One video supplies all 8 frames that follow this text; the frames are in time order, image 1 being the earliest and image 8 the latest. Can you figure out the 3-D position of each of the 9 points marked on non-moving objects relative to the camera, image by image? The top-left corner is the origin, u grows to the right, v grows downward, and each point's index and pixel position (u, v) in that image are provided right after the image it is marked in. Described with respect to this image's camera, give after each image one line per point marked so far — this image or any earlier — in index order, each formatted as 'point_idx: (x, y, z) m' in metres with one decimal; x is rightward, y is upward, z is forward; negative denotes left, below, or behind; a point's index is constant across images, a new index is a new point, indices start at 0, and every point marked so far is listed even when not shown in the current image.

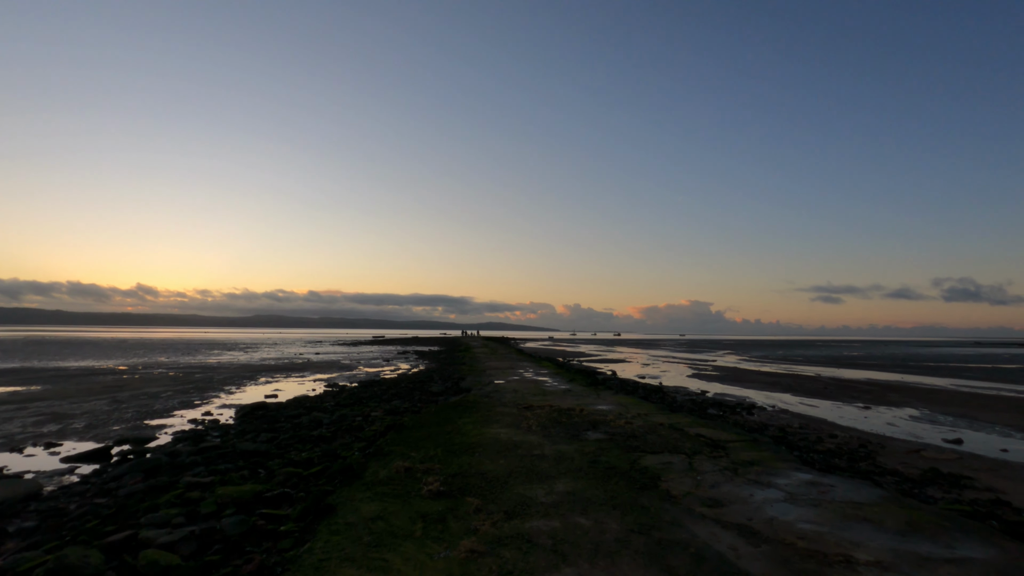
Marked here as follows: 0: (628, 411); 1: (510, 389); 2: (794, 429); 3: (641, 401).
0: (+2.8, -3.0, +13.2) m
1: (0.0, -3.5, +18.6) m
2: (+7.1, -3.6, +13.4) m
3: (+3.8, -3.4, +15.8) m
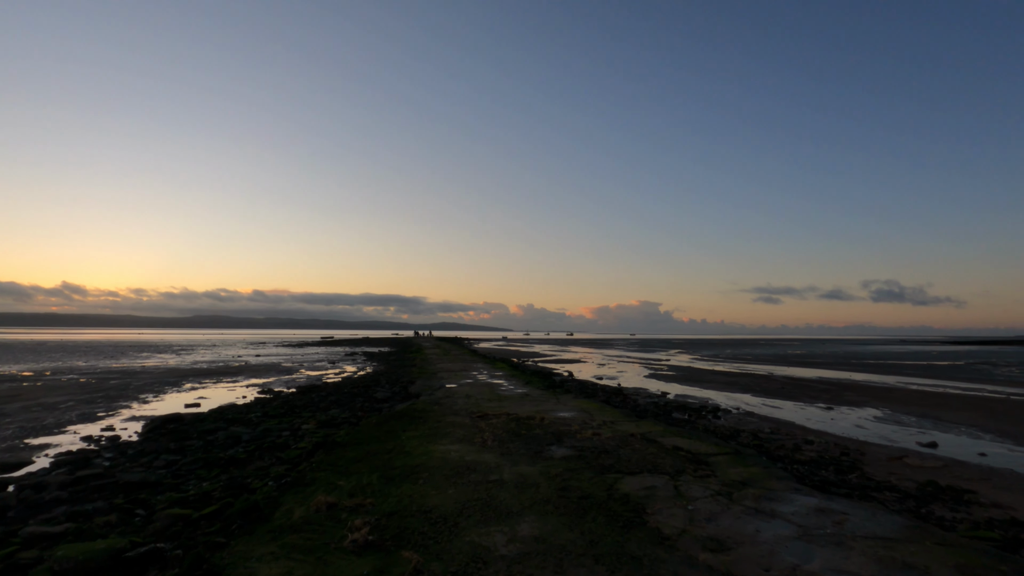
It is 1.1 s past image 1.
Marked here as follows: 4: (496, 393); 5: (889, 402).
0: (+1.8, -2.9, +11.9) m
1: (-1.6, -3.4, +17.1) m
2: (+6.0, -3.5, +12.6) m
3: (+2.5, -3.3, +14.6) m
4: (-0.5, -3.4, +17.4) m
5: (+13.8, -4.2, +19.5) m
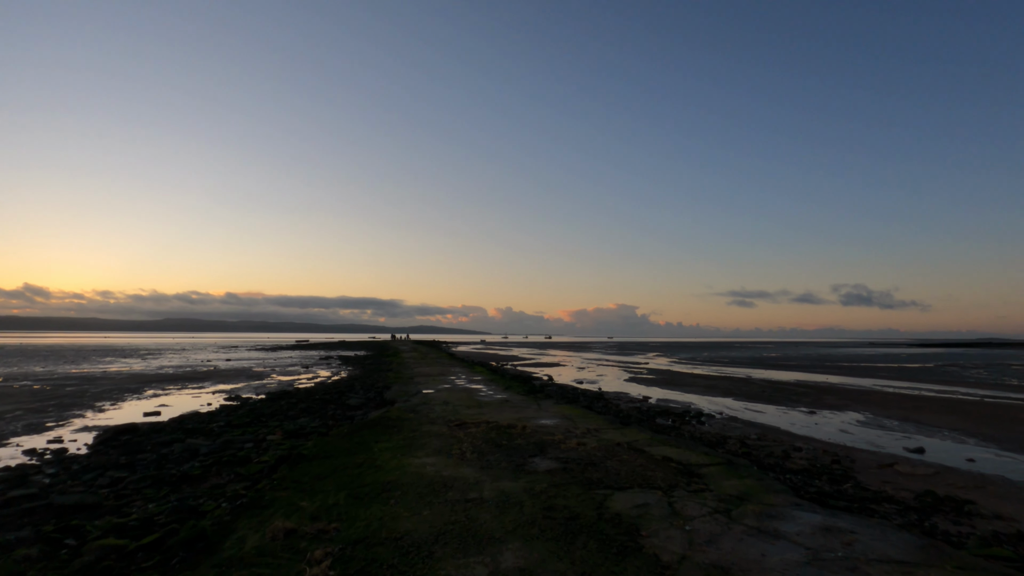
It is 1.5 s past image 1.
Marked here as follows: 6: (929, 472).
0: (+1.4, -3.0, +11.4) m
1: (-2.2, -3.5, +16.5) m
2: (+5.5, -3.5, +12.2) m
3: (+2.0, -3.3, +14.2) m
4: (-1.2, -3.5, +16.8) m
5: (+13.0, -4.3, +19.4) m
6: (+7.6, -3.3, +9.7) m
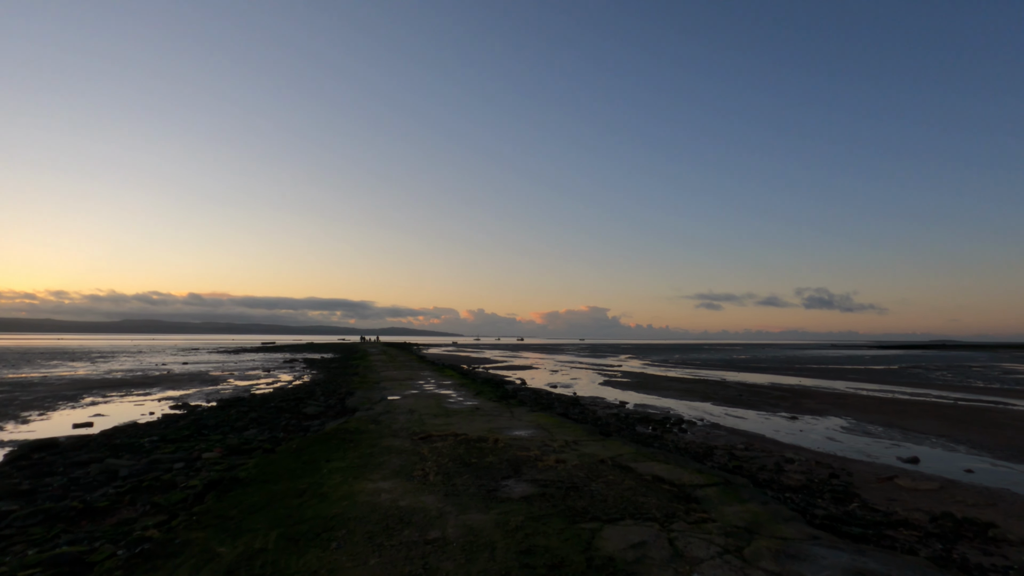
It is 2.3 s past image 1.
0: (+0.8, -2.9, +10.4) m
1: (-3.0, -3.5, +15.3) m
2: (+4.9, -3.5, +11.4) m
3: (+1.3, -3.3, +13.2) m
4: (-2.0, -3.5, +15.6) m
5: (+12.0, -4.4, +19.0) m
6: (+7.1, -3.3, +9.0) m
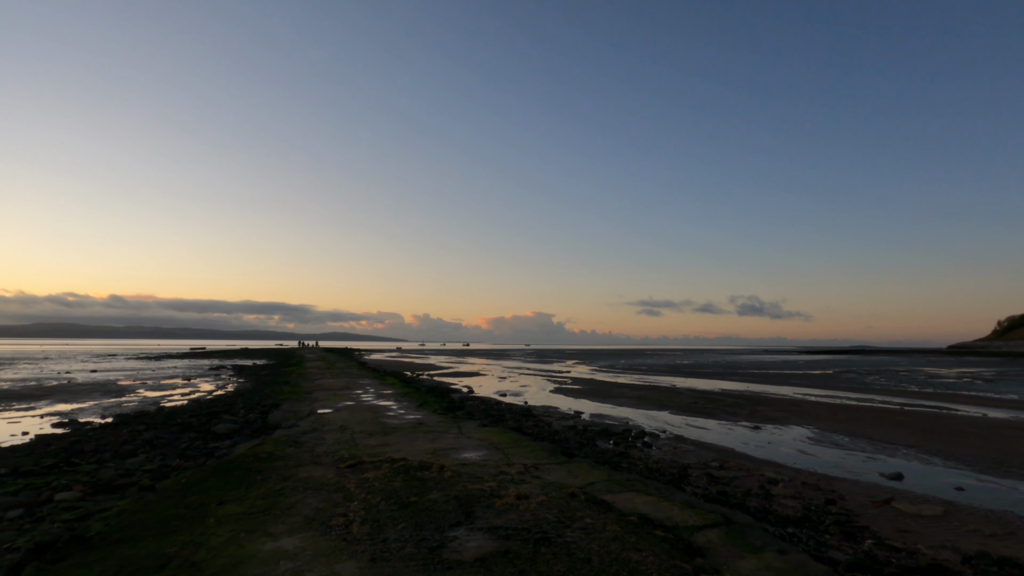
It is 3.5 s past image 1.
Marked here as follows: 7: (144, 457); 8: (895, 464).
0: (0.0, -2.9, +8.8) m
1: (-4.3, -3.4, +13.2) m
2: (+3.9, -3.5, +10.2) m
3: (+0.2, -3.3, +11.6) m
4: (-3.4, -3.4, +13.7) m
5: (+10.3, -4.5, +18.4) m
6: (+6.3, -3.3, +8.0) m
7: (-7.3, -3.3, +10.7) m
8: (+8.2, -3.8, +11.4) m
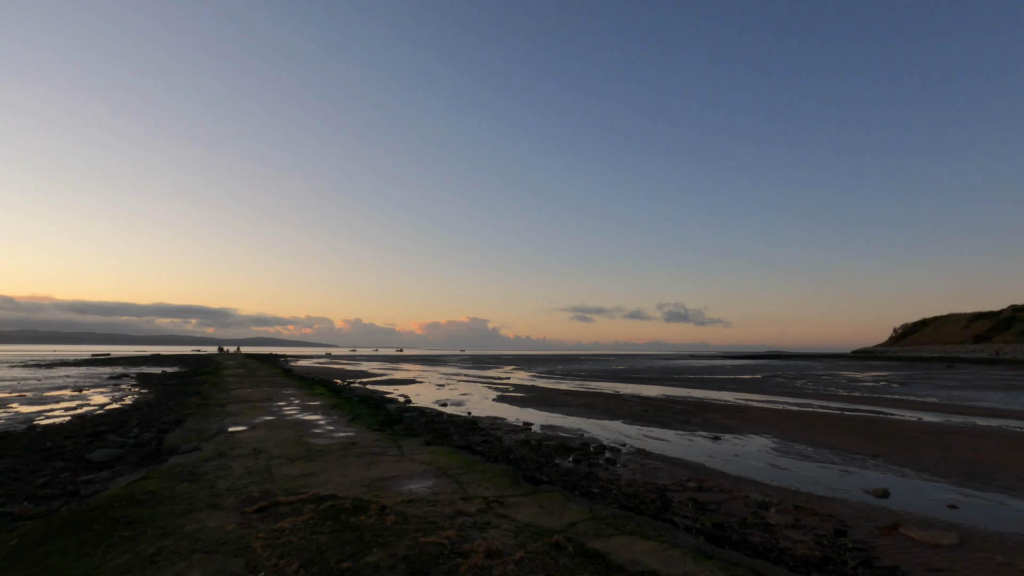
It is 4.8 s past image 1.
0: (-0.6, -2.8, +7.1) m
1: (-5.4, -3.3, +11.0) m
2: (+3.2, -3.5, +9.0) m
3: (-0.7, -3.2, +9.9) m
4: (-4.5, -3.3, +11.6) m
5: (+8.4, -4.6, +17.9) m
6: (+5.8, -3.3, +7.1) m
7: (-8.1, -3.2, +8.1) m
8: (+7.2, -3.8, +10.7) m
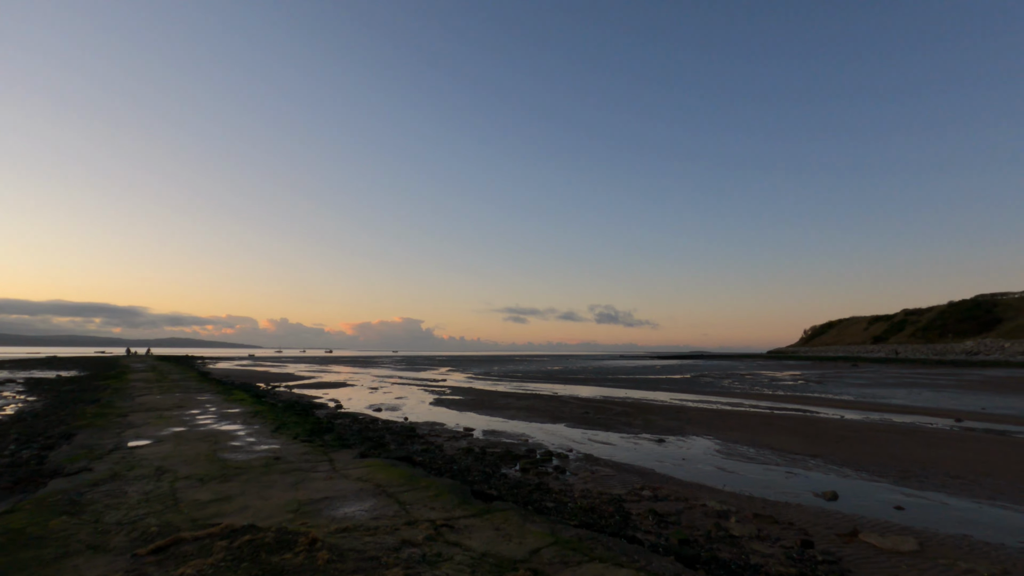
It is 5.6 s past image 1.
0: (-1.2, -2.7, +6.2) m
1: (-6.4, -3.2, +9.5) m
2: (+2.4, -3.5, +8.6) m
3: (-1.6, -3.2, +9.0) m
4: (-5.6, -3.2, +10.2) m
5: (+6.5, -4.7, +18.1) m
6: (+5.2, -3.4, +7.0) m
7: (-8.7, -3.0, +6.3) m
8: (+6.2, -3.9, +10.8) m
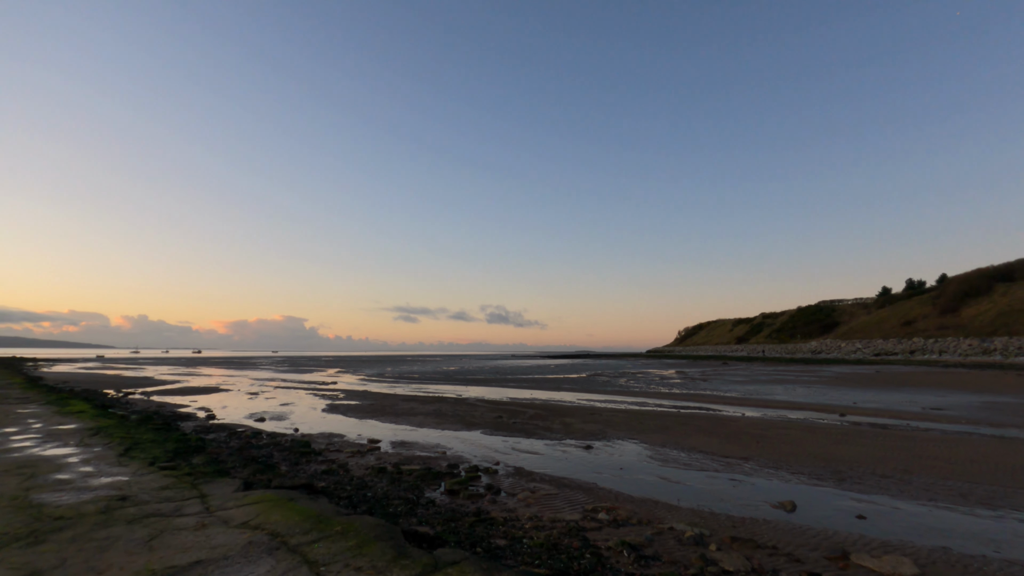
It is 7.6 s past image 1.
0: (-1.4, -2.5, +4.3) m
1: (-7.2, -2.9, +6.5) m
2: (+1.5, -3.3, +7.3) m
3: (-2.4, -2.9, +6.9) m
4: (-6.5, -2.9, +7.3) m
5: (+3.7, -4.6, +17.4) m
6: (+4.7, -3.3, +6.3) m
7: (-8.8, -2.7, +2.9) m
8: (+4.8, -3.8, +10.2) m
